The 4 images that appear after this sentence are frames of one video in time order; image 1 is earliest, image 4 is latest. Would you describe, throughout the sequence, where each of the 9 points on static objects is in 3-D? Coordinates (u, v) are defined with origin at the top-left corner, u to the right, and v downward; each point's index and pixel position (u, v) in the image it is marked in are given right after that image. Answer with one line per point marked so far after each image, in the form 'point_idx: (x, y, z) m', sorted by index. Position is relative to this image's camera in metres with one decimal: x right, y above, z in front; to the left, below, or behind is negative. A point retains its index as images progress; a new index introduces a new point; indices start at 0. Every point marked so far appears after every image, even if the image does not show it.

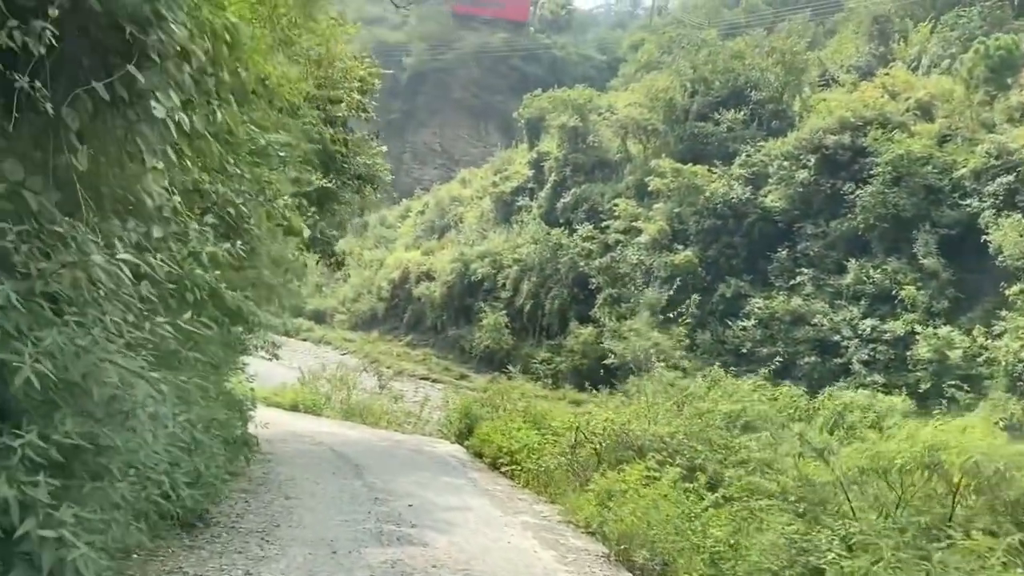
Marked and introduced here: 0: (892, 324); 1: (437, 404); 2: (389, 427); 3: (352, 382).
0: (+7.8, -0.7, +19.5) m
1: (-1.4, -2.2, +18.0) m
2: (-2.1, -2.3, +15.8) m
3: (-3.0, -1.8, +18.1) m
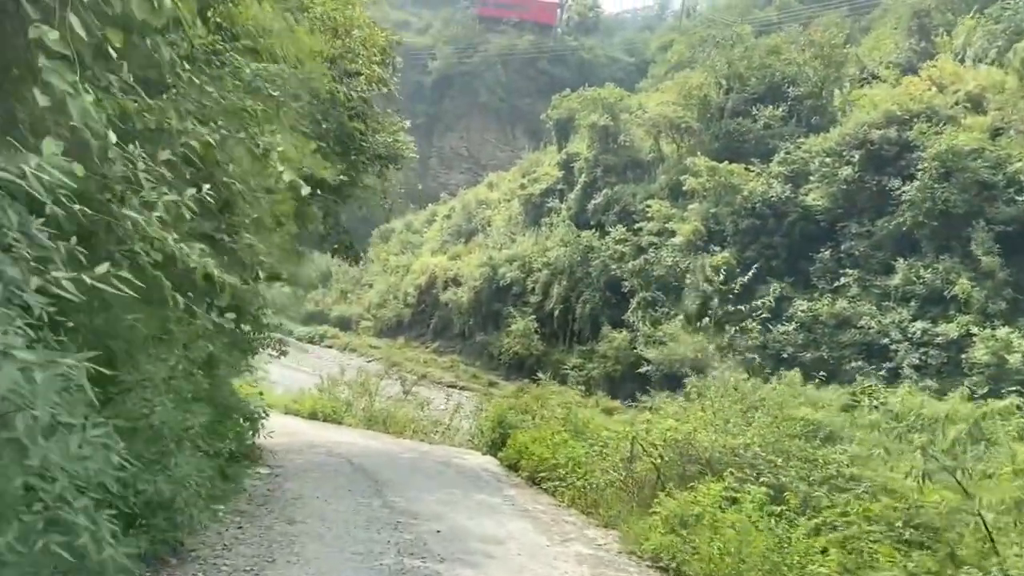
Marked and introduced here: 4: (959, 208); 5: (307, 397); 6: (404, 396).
0: (+8.4, -0.7, +18.4) m
1: (-0.8, -2.2, +17.1) m
2: (-1.5, -2.3, +15.0) m
3: (-2.4, -1.8, +17.3) m
4: (+9.4, +1.7, +20.0) m
5: (-3.6, -1.9, +17.0) m
6: (-2.0, -2.0, +17.7) m
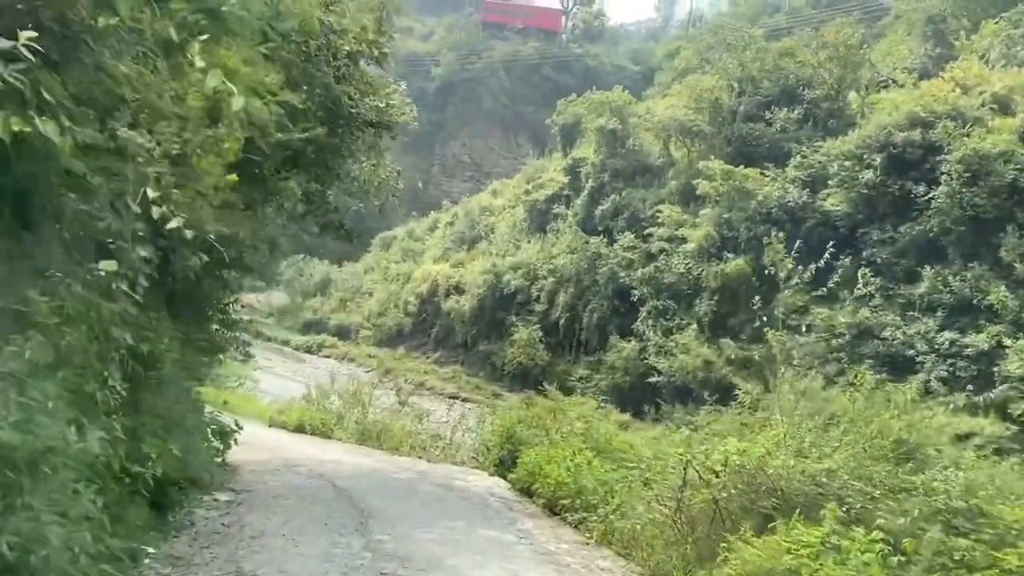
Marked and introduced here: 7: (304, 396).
0: (+8.5, -0.9, +17.4) m
1: (-0.8, -2.3, +16.1) m
2: (-1.5, -2.4, +14.0) m
3: (-2.3, -1.9, +16.3) m
4: (+9.5, +1.5, +19.0) m
5: (-3.6, -2.0, +16.0) m
6: (-1.9, -2.1, +16.7) m
7: (-3.7, -1.9, +16.9) m
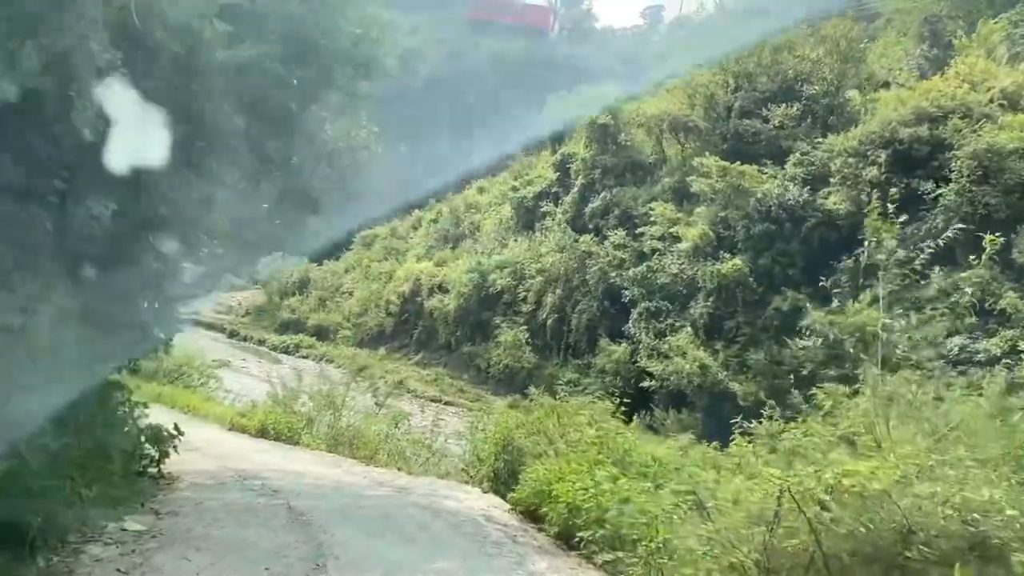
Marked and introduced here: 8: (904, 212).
0: (+8.3, -0.9, +16.5) m
1: (-1.0, -2.2, +15.0) m
2: (-1.6, -2.3, +12.8) m
3: (-2.6, -1.8, +15.1) m
4: (+9.3, +1.4, +18.1) m
5: (-3.8, -1.9, +14.8) m
6: (-2.1, -2.0, +15.5) m
7: (-3.9, -1.8, +15.7) m
8: (+8.2, +1.6, +20.0) m
